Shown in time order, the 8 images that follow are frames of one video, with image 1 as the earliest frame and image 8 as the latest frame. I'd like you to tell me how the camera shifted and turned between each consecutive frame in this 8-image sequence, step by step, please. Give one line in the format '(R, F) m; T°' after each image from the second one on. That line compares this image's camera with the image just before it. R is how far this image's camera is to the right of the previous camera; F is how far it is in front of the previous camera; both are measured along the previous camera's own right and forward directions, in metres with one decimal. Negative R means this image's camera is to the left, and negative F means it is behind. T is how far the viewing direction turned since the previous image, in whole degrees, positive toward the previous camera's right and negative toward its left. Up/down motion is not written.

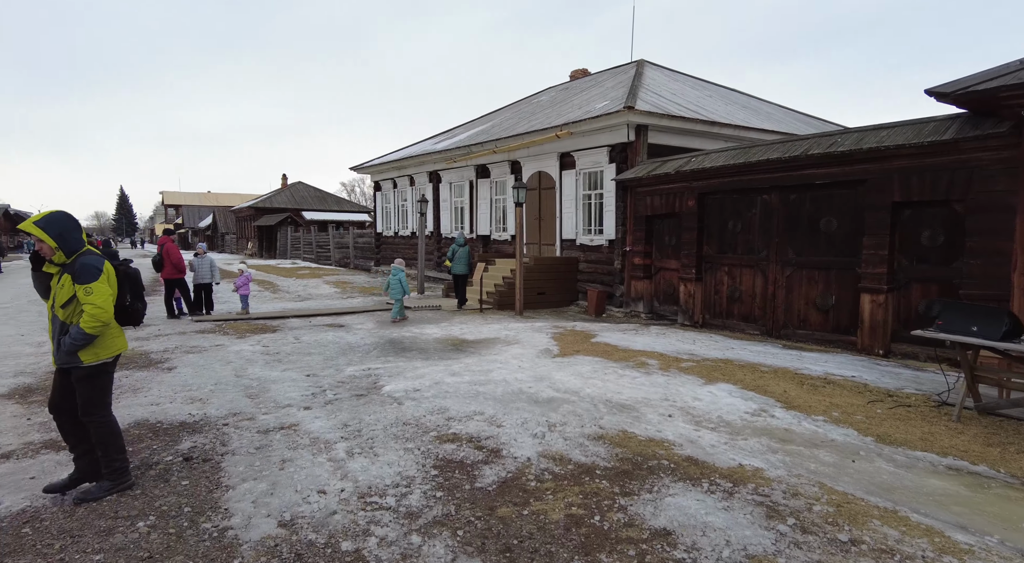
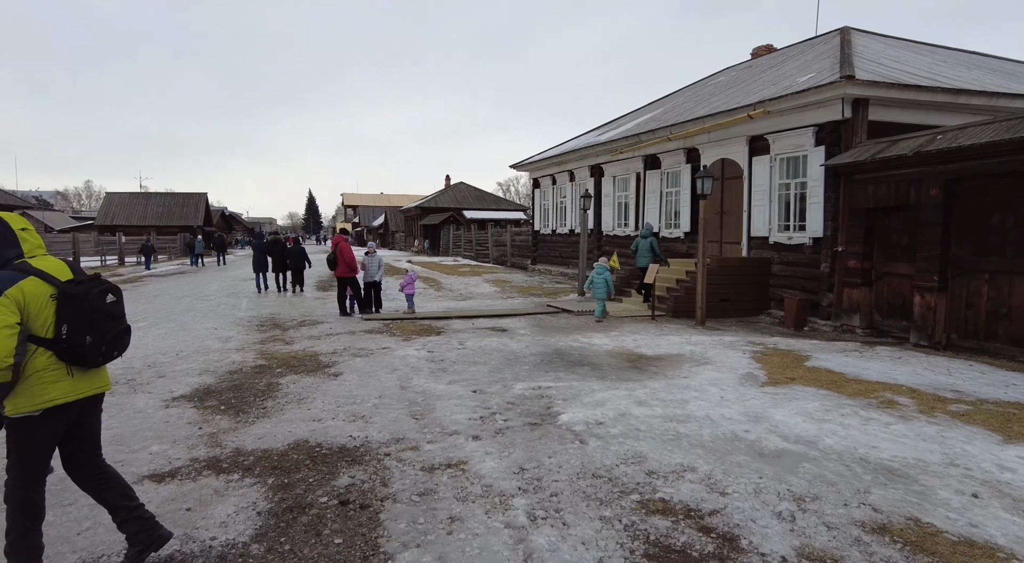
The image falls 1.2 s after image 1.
(-0.5, +1.0) m; -15°
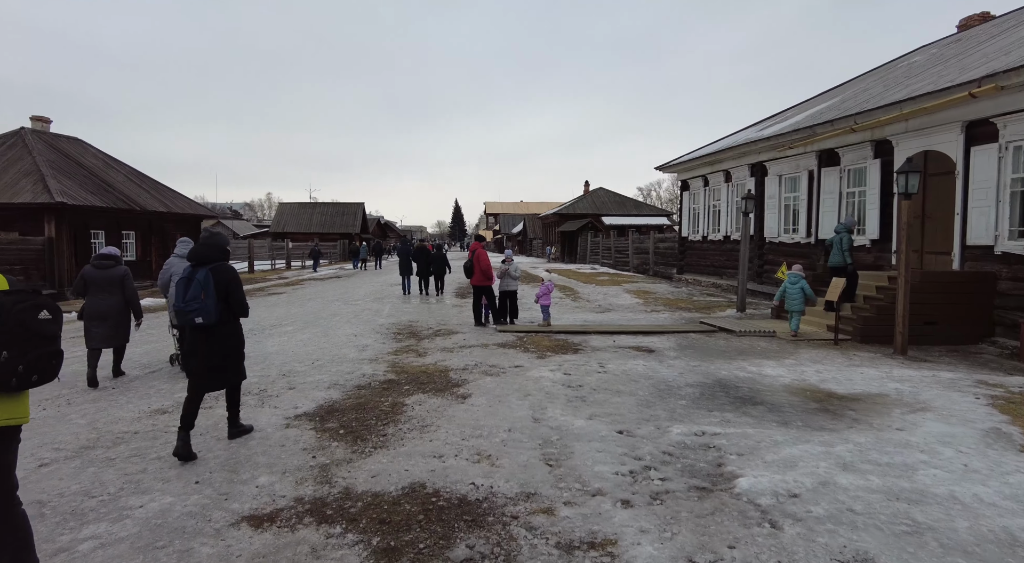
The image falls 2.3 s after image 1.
(-0.2, +0.9) m; -14°
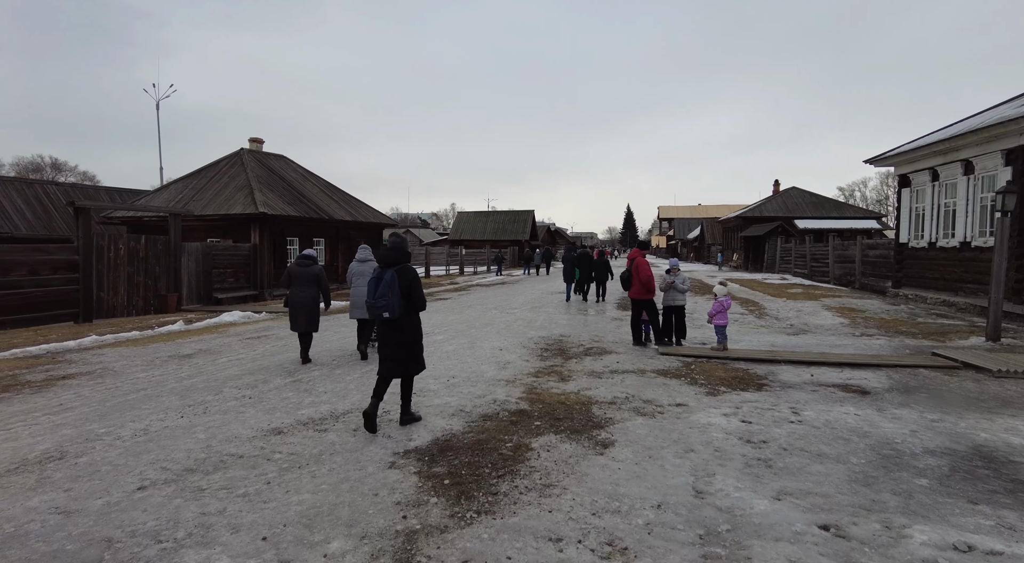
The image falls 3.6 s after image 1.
(+0.1, +1.1) m; -17°
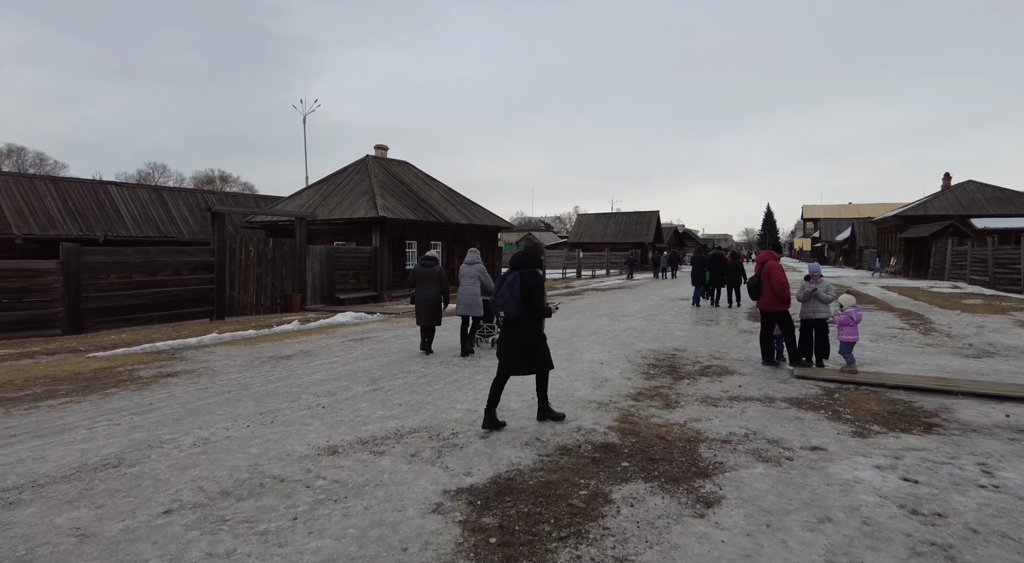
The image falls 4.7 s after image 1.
(+0.3, +0.8) m; -12°
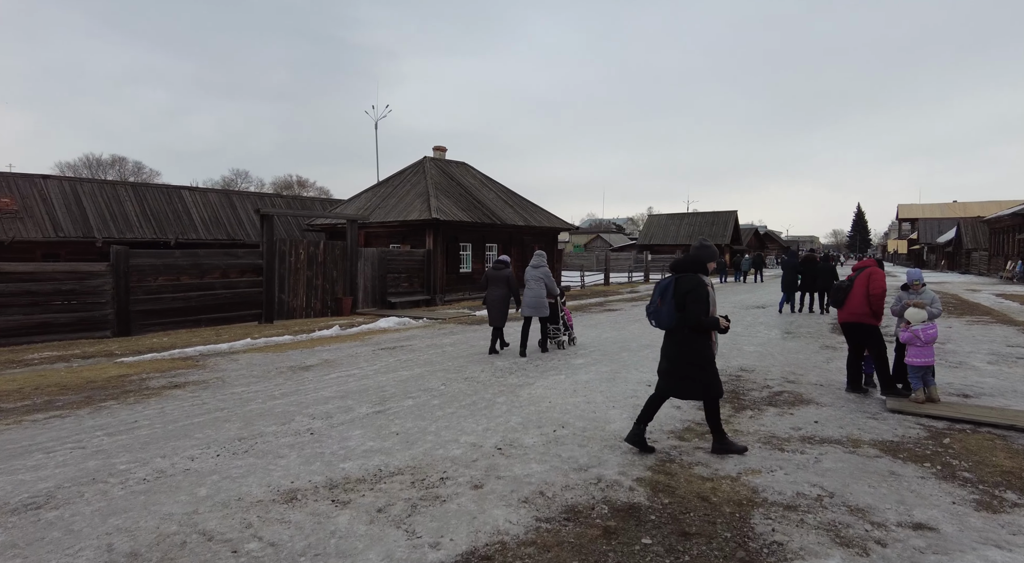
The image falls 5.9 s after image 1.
(+0.5, +1.0) m; -7°
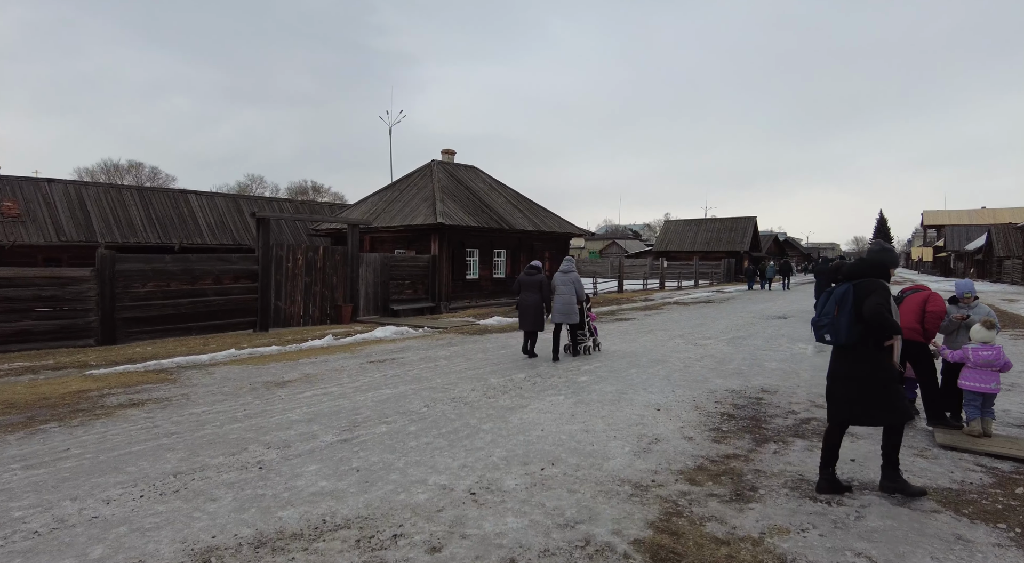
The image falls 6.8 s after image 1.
(+0.3, +0.7) m; -2°
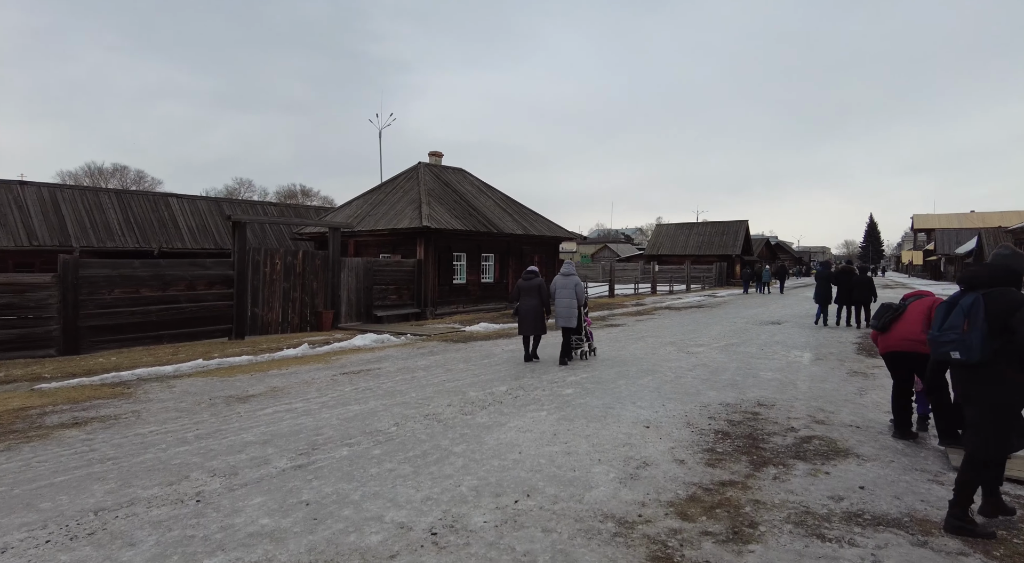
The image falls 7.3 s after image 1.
(+0.2, +0.5) m; +1°
